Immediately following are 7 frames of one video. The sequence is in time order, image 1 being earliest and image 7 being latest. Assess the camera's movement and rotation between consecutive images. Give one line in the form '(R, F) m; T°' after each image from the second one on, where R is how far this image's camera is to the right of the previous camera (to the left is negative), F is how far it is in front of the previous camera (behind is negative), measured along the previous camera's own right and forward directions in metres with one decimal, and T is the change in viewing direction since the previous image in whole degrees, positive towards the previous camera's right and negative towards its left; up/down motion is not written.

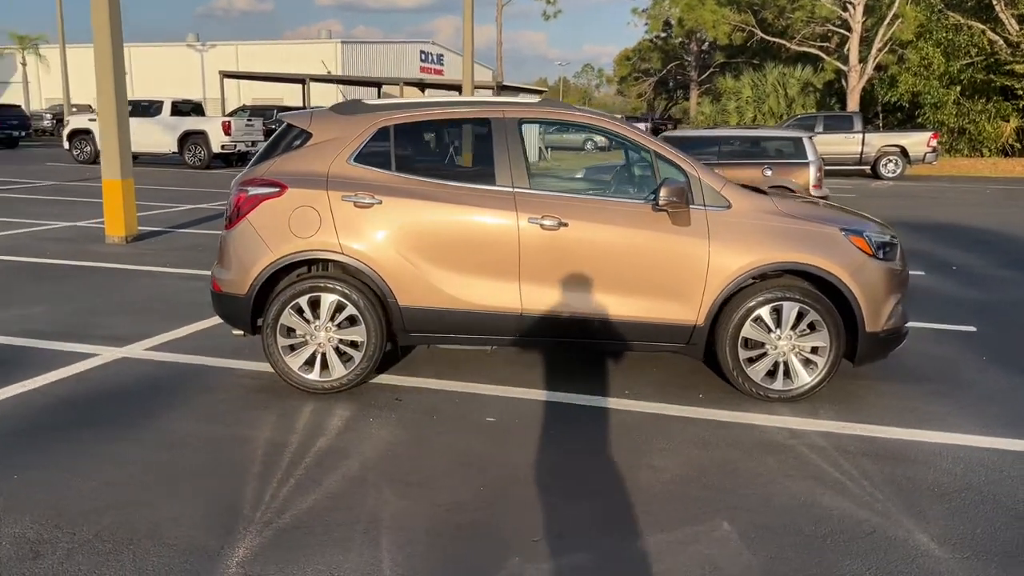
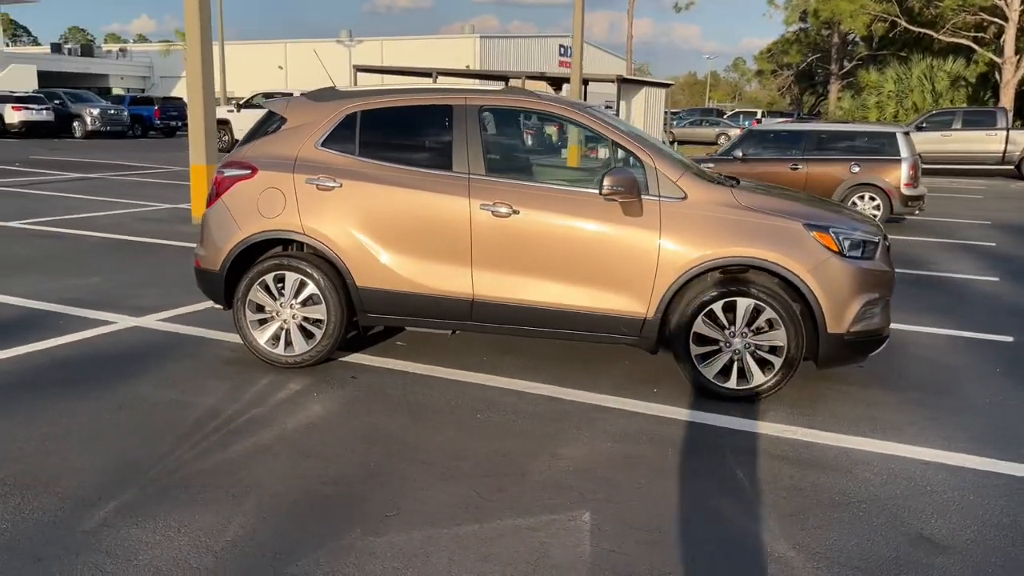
(+1.2, +0.1) m; -9°
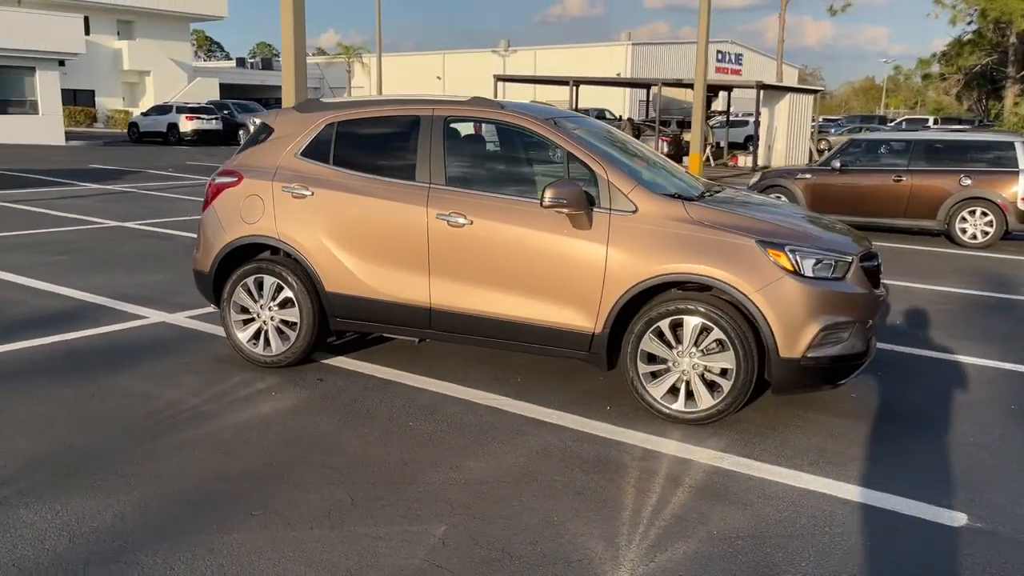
(+1.2, +0.1) m; -10°
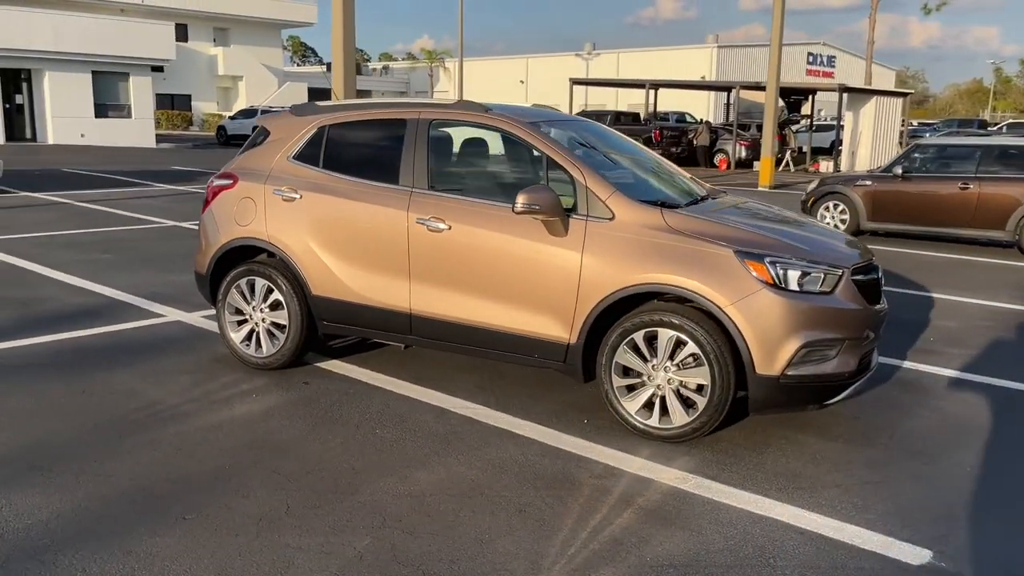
(+0.6, +0.2) m; -6°
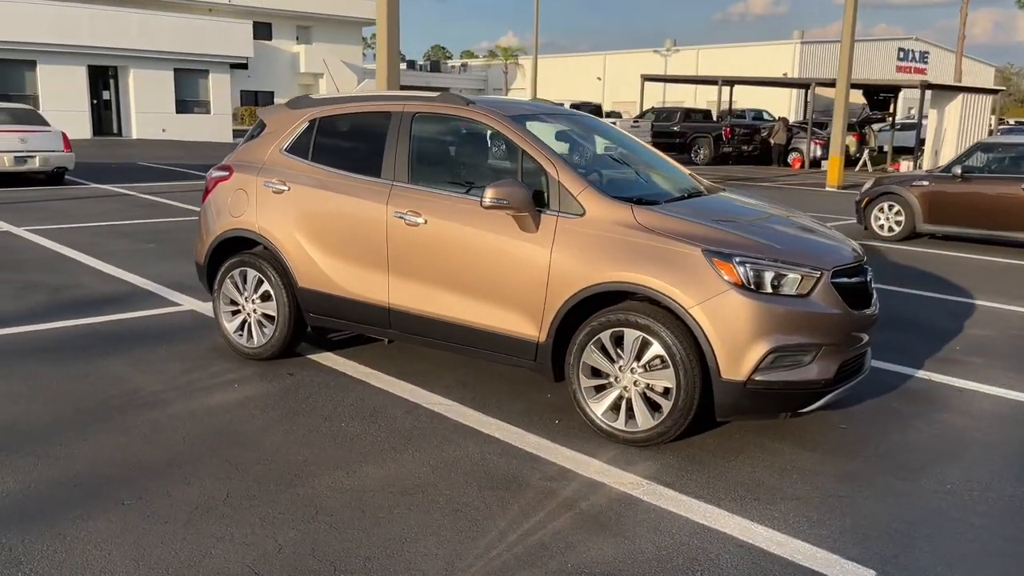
(+0.6, +0.1) m; -5°
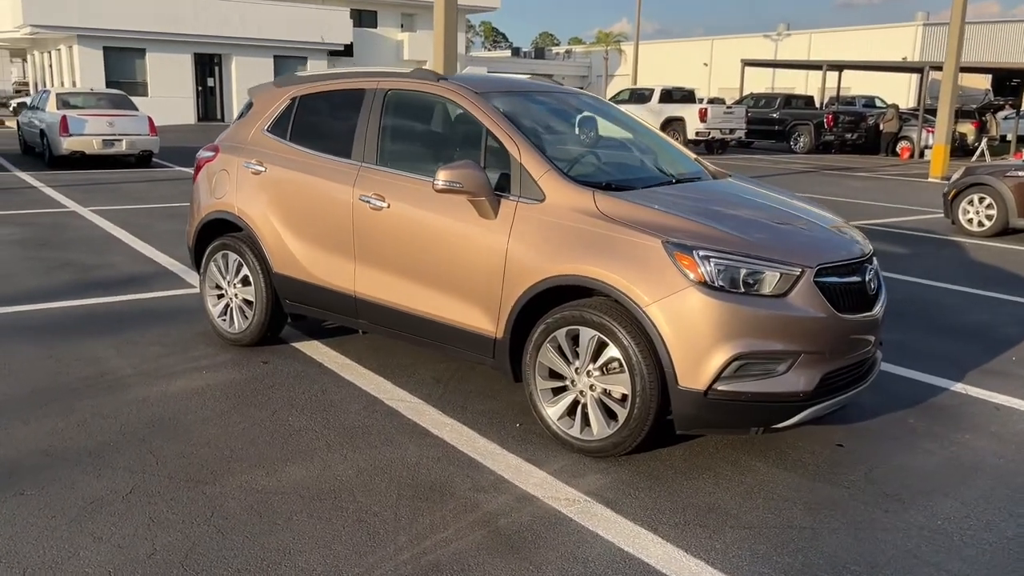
(+0.8, +0.4) m; -7°
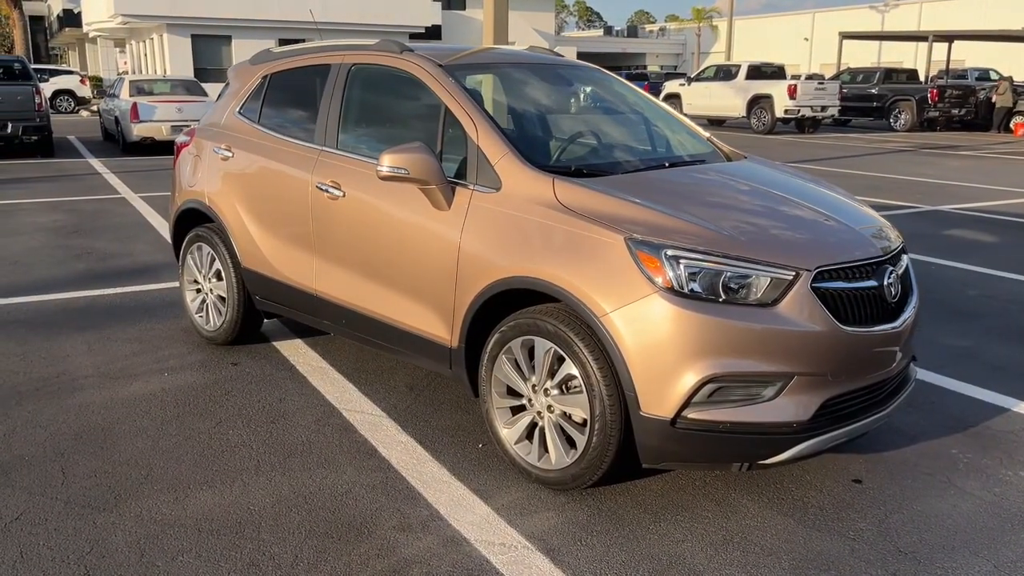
(+0.6, +0.6) m; -6°
